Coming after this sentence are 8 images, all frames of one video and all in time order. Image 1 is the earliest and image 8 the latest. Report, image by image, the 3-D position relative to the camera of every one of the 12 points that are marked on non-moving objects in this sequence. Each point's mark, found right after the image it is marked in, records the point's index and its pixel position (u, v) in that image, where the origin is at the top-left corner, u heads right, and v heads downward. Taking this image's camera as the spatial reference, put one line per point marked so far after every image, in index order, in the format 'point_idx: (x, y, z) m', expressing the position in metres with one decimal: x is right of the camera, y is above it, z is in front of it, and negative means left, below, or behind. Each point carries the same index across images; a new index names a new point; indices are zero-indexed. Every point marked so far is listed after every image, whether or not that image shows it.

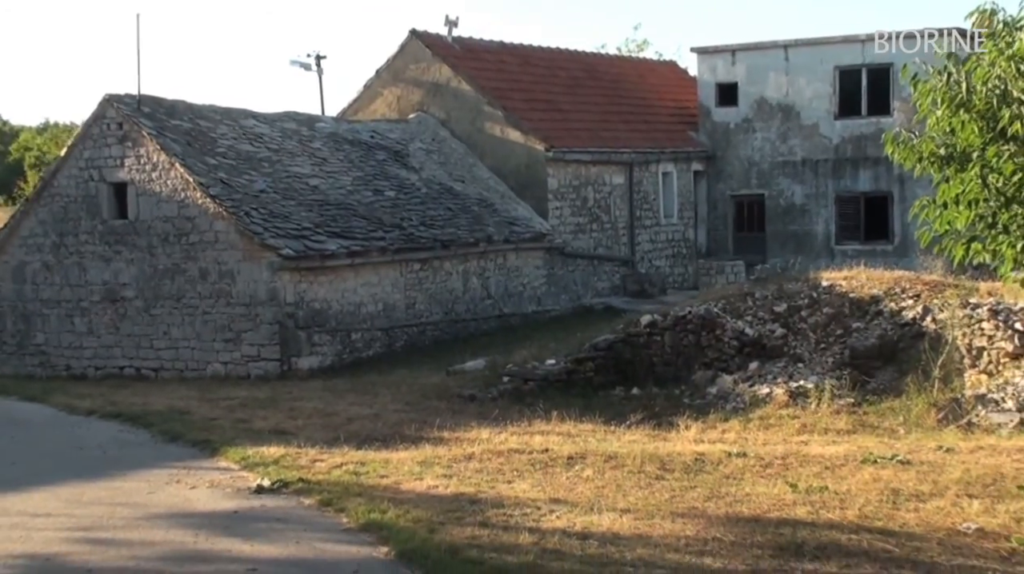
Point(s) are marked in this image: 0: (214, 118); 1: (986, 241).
0: (-4.3, +2.4, +18.1) m
1: (+3.5, +0.4, +9.2) m
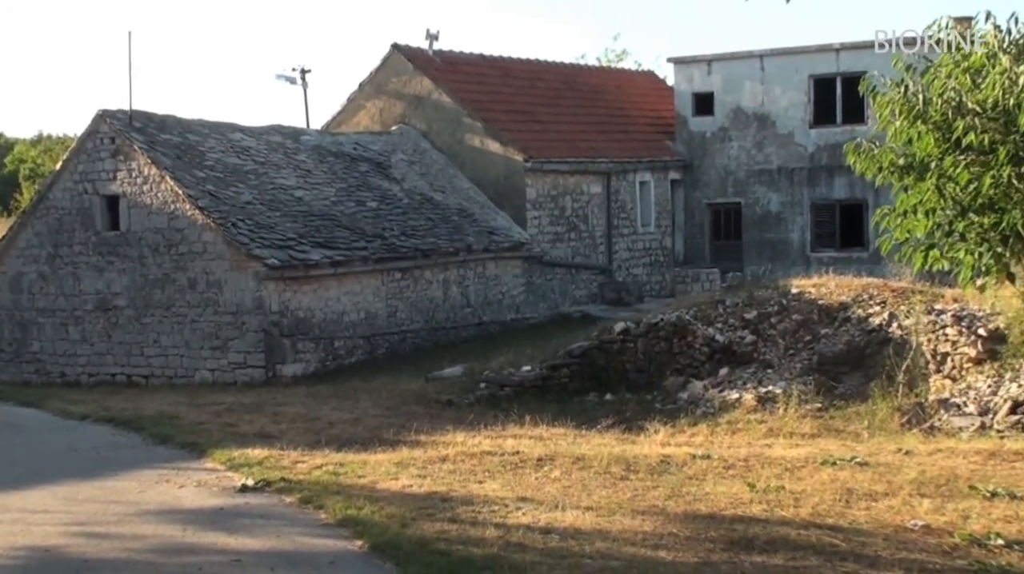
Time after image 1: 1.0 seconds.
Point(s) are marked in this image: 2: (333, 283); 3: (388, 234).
0: (-4.6, +2.3, +18.5) m
1: (+3.3, +0.3, +9.6) m
2: (-2.3, +0.1, +16.2) m
3: (-1.7, +0.8, +17.5) m
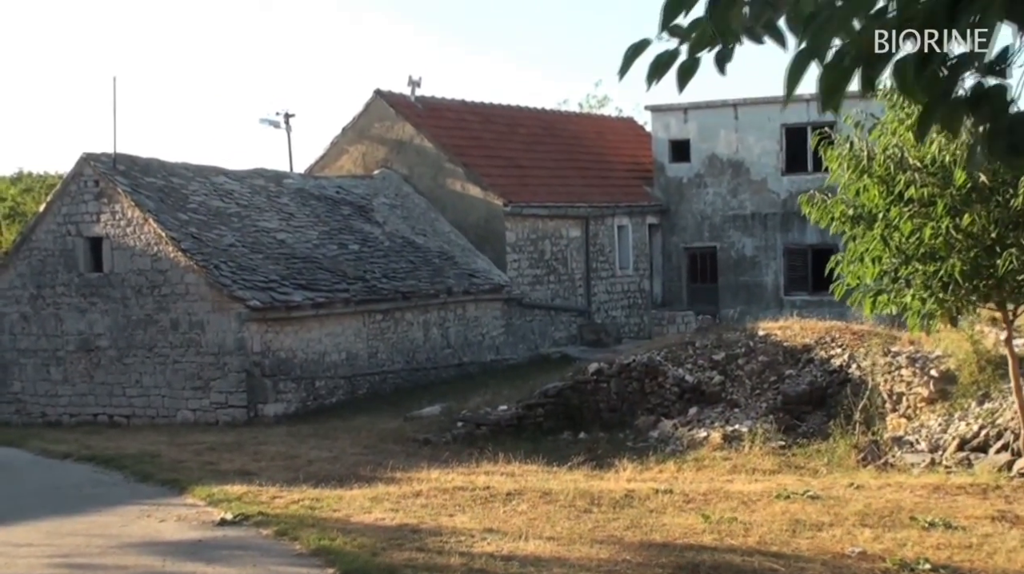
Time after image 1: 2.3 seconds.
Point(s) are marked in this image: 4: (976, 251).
0: (-4.9, +1.7, +19.0) m
1: (+3.1, -0.1, +10.1) m
2: (-2.6, -0.5, +16.6) m
3: (-2.0, +0.2, +18.0) m
4: (+3.6, +0.3, +9.8) m
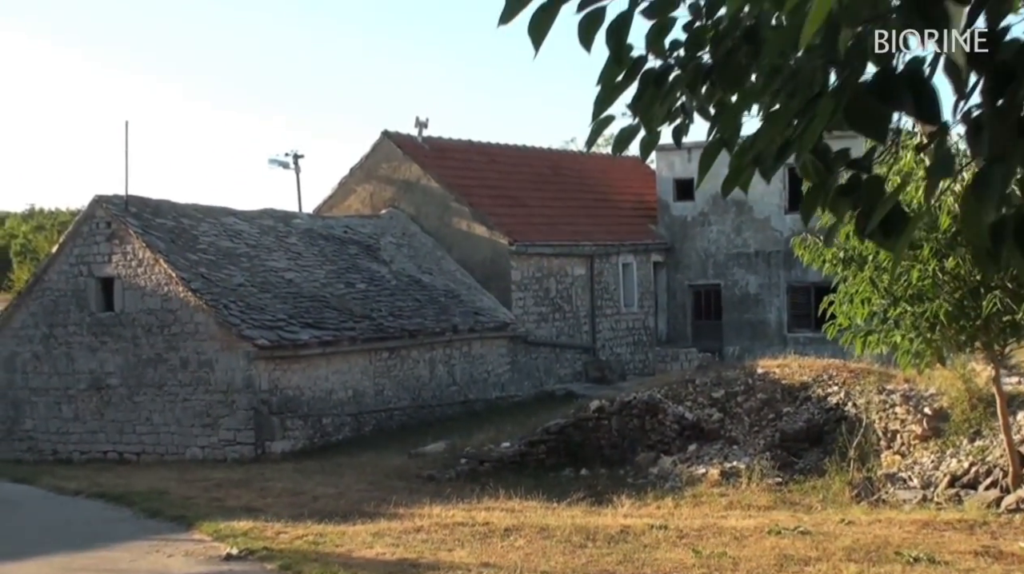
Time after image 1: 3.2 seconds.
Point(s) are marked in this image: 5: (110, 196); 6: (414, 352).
0: (-4.9, +1.1, +19.4) m
1: (+3.1, -0.4, +10.4) m
2: (-2.6, -1.0, +16.9) m
3: (-2.0, -0.4, +18.3) m
4: (+3.6, 0.0, +10.1) m
5: (-5.8, +1.3, +18.0) m
6: (-1.5, -1.0, +18.4) m
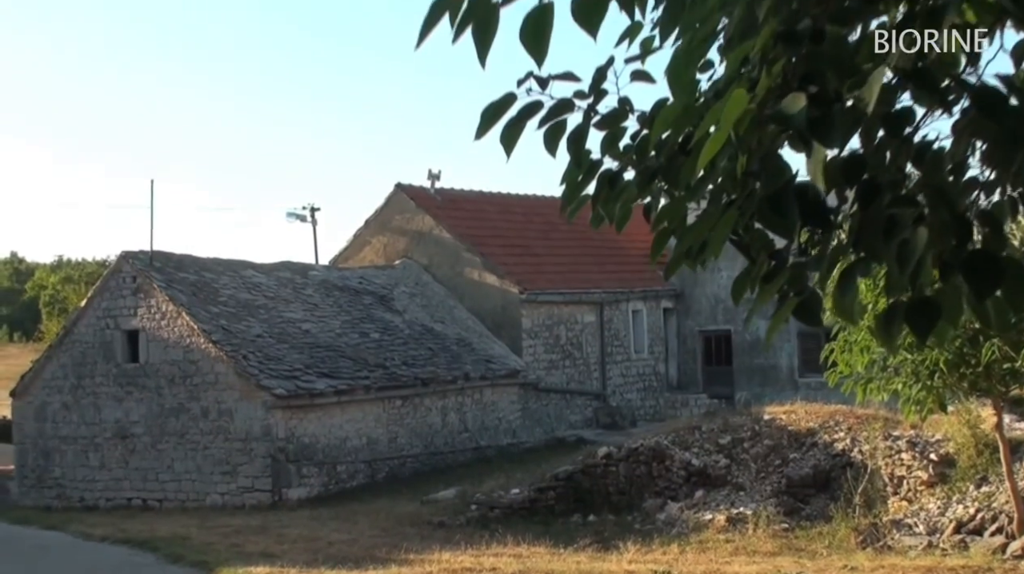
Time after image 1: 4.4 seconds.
0: (-4.7, +0.3, +19.7) m
1: (+3.1, -0.8, +10.6) m
2: (-2.4, -1.7, +17.2) m
3: (-1.8, -1.1, +18.6) m
4: (+3.7, -0.4, +10.3) m
5: (-5.6, +0.6, +18.4) m
6: (-1.3, -1.7, +18.7) m
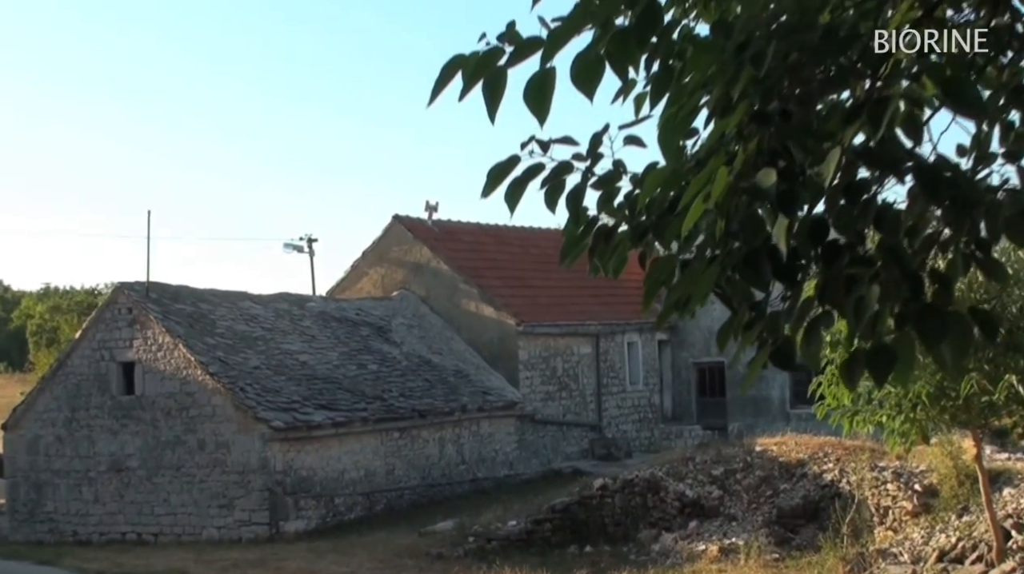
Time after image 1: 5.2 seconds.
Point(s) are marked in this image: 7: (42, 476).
0: (-4.8, -0.2, +20.1) m
1: (+3.1, -1.1, +11.0) m
2: (-2.5, -2.2, +17.5) m
3: (-1.9, -1.7, +18.9) m
4: (+3.6, -0.8, +10.6) m
5: (-5.7, 0.0, +18.7) m
6: (-1.3, -2.2, +19.0) m
7: (-7.1, -2.9, +19.0) m
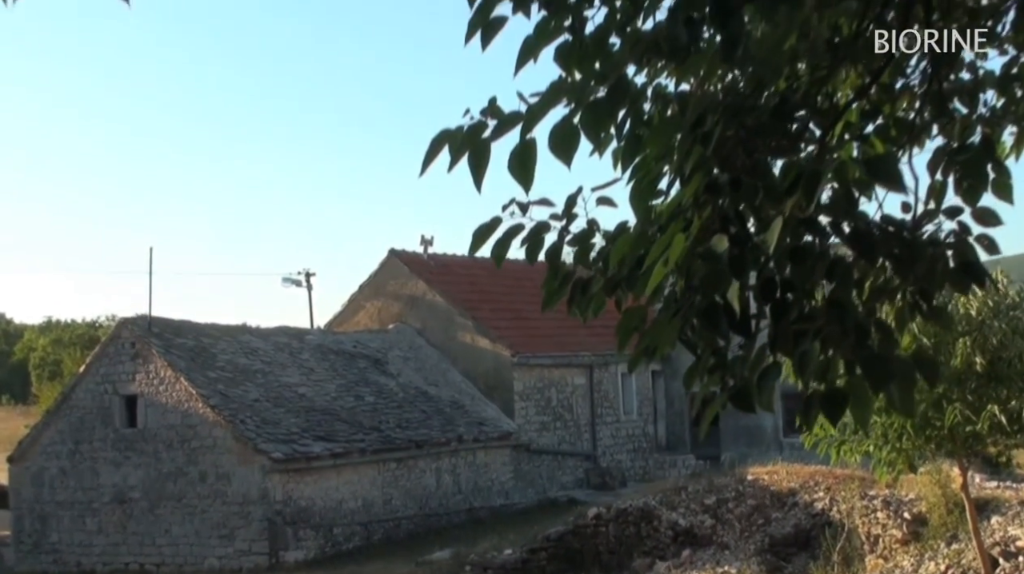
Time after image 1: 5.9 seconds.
0: (-4.9, -0.8, +20.3) m
1: (+3.1, -1.4, +11.3) m
2: (-2.6, -2.7, +17.7) m
3: (-2.0, -2.1, +19.1) m
4: (+3.6, -1.0, +10.9) m
5: (-5.8, -0.5, +19.0) m
6: (-1.4, -2.7, +19.2) m
7: (-7.2, -3.4, +19.2) m
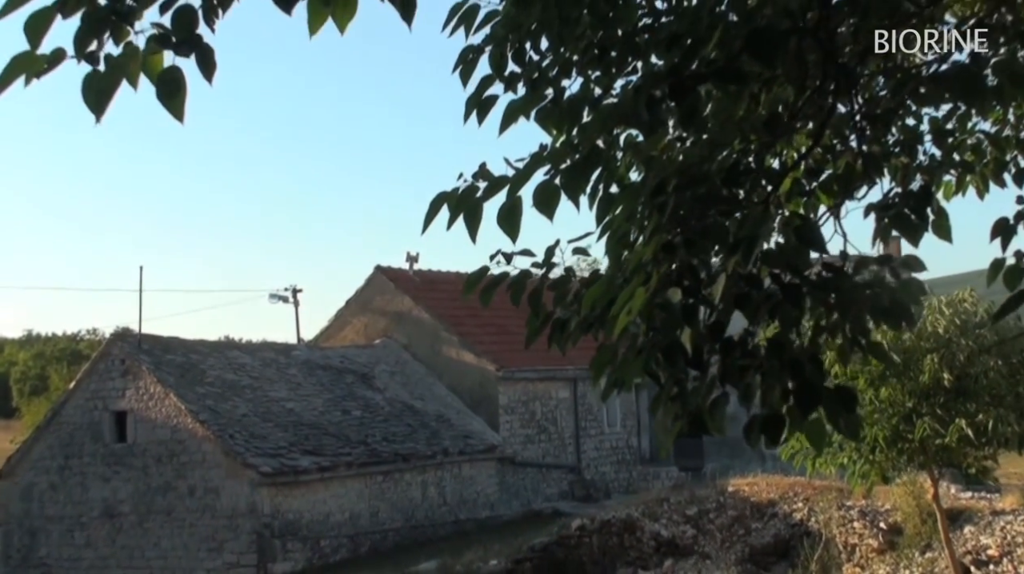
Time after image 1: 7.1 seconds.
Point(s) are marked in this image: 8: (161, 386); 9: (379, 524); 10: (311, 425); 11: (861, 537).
0: (-5.1, -1.0, +20.6) m
1: (+2.9, -1.6, +11.6) m
2: (-2.8, -2.9, +18.0) m
3: (-2.2, -2.4, +19.4) m
4: (+3.5, -1.2, +11.3) m
5: (-6.0, -0.7, +19.2) m
6: (-1.6, -2.9, +19.5) m
7: (-7.4, -3.6, +19.4) m
8: (-5.1, -1.4, +18.2) m
9: (-2.0, -3.6, +18.9) m
10: (-3.1, -2.1, +19.2) m
11: (+4.0, -2.9, +14.4) m
